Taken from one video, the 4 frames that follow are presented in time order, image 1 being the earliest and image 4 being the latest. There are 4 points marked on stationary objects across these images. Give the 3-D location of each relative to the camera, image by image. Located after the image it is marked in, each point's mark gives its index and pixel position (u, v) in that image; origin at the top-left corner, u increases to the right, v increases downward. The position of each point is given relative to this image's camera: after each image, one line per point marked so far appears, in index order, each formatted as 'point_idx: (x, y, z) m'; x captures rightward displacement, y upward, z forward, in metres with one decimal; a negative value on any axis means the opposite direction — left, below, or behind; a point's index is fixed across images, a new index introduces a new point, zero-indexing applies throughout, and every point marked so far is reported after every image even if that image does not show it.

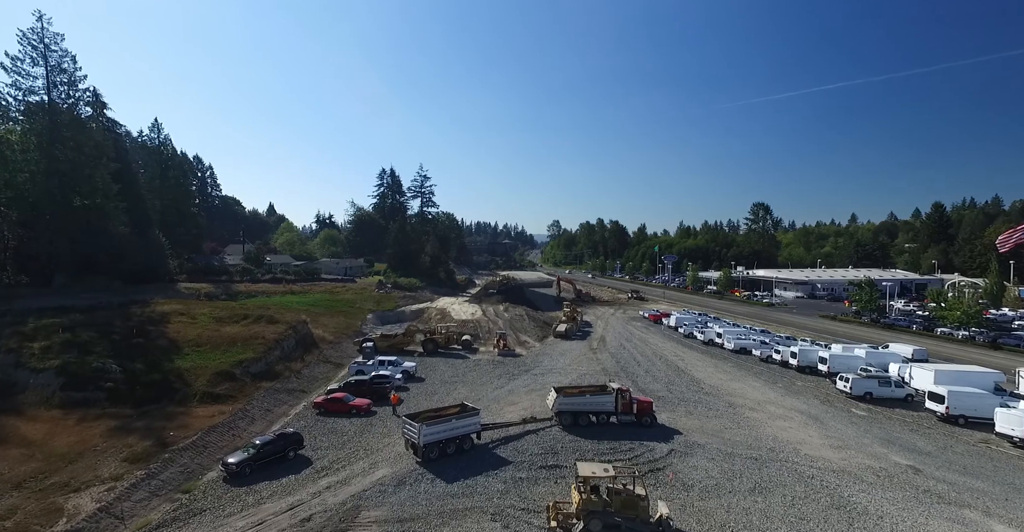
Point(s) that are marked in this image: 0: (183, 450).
0: (-12.3, -7.0, +19.1) m
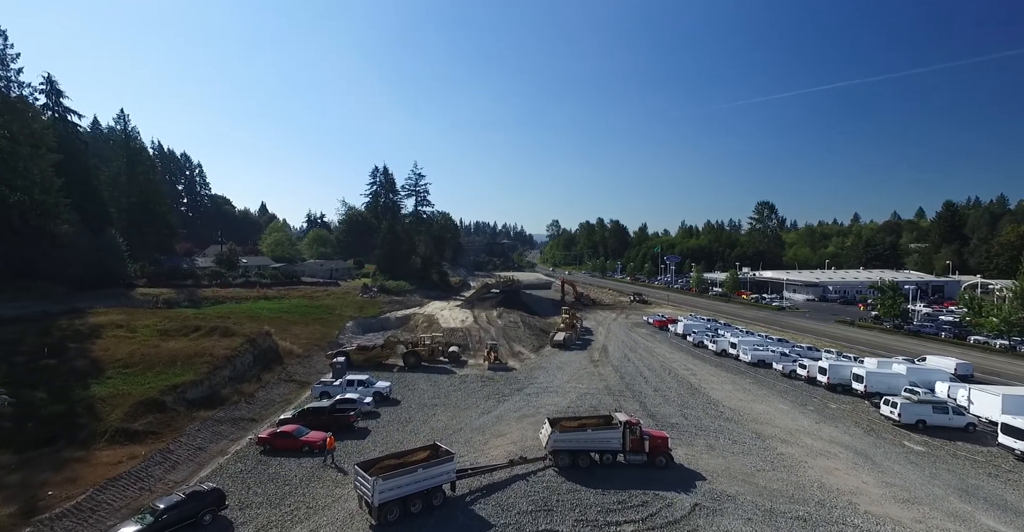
0: (-13.0, -7.2, +14.4) m
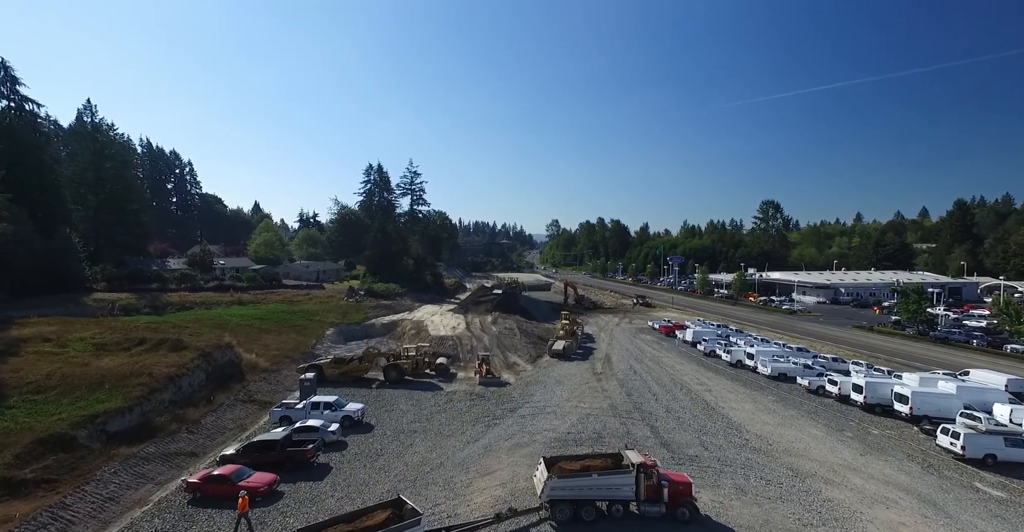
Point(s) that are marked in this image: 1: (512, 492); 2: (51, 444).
0: (-13.4, -7.4, +10.4) m
1: (0.0, -8.5, +19.0) m
2: (-16.1, -6.2, +17.6) m
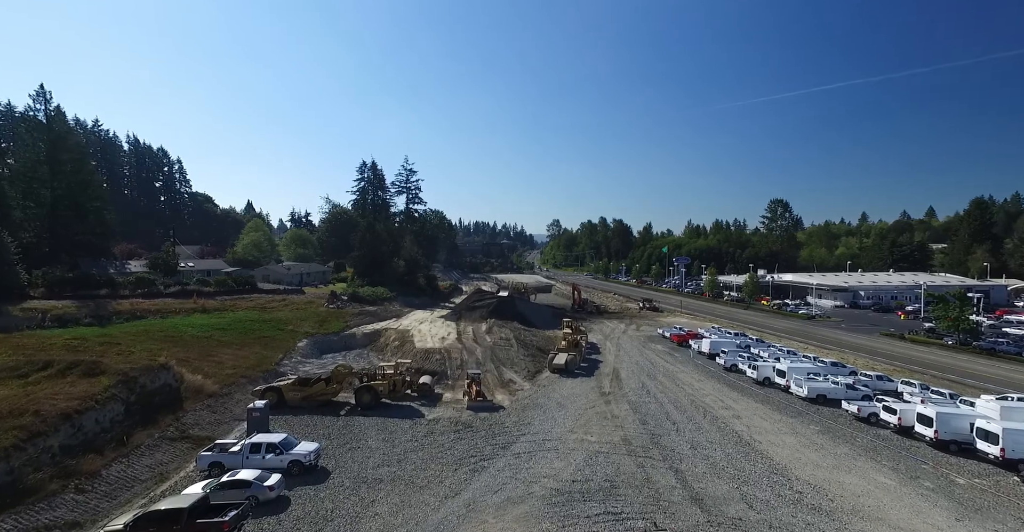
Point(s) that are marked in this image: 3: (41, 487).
0: (-13.8, -7.7, +5.2) m
1: (-0.4, -8.7, +13.8) m
2: (-16.4, -6.5, +12.4) m
3: (-15.2, -7.1, +16.4) m
